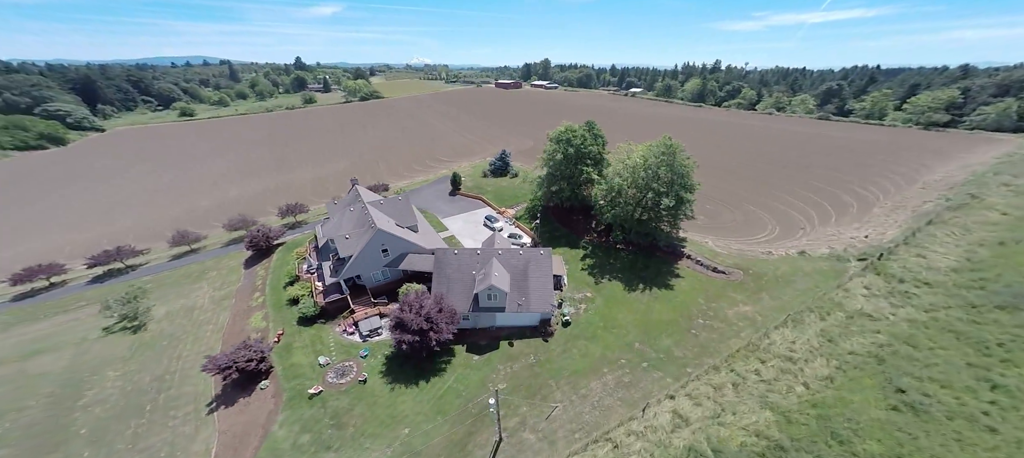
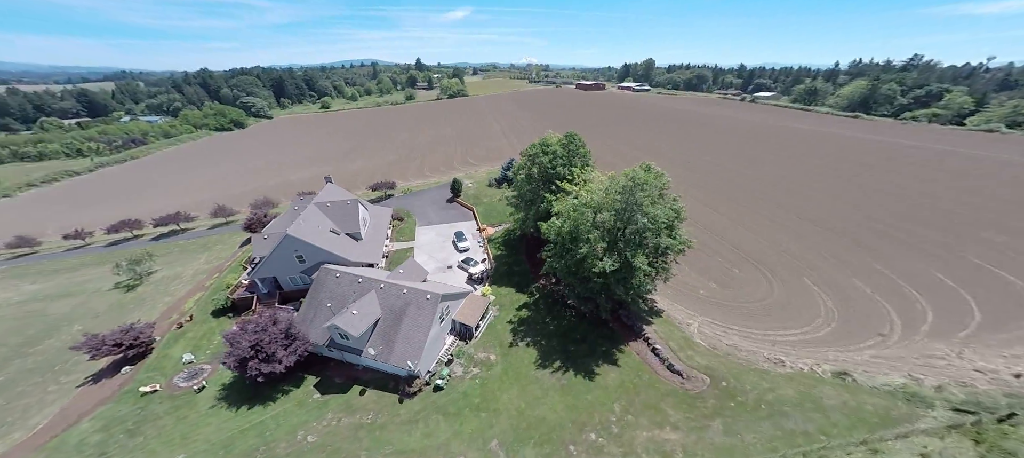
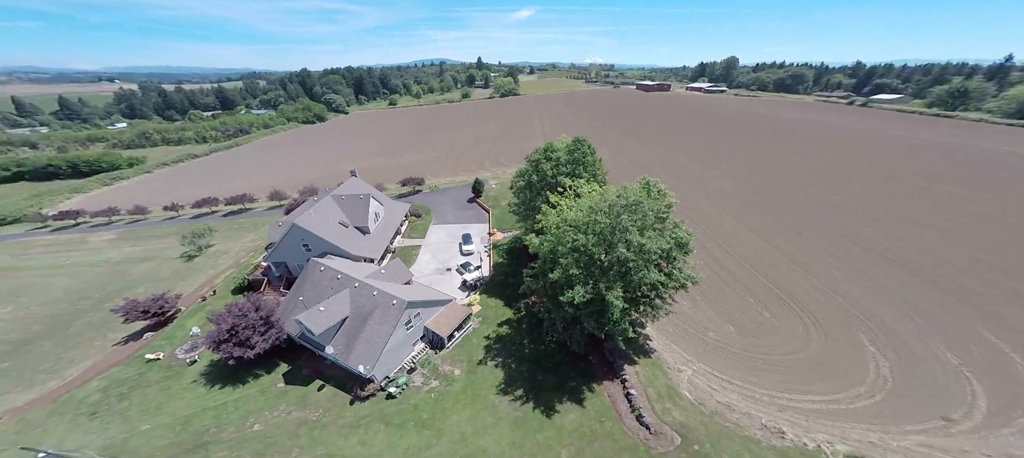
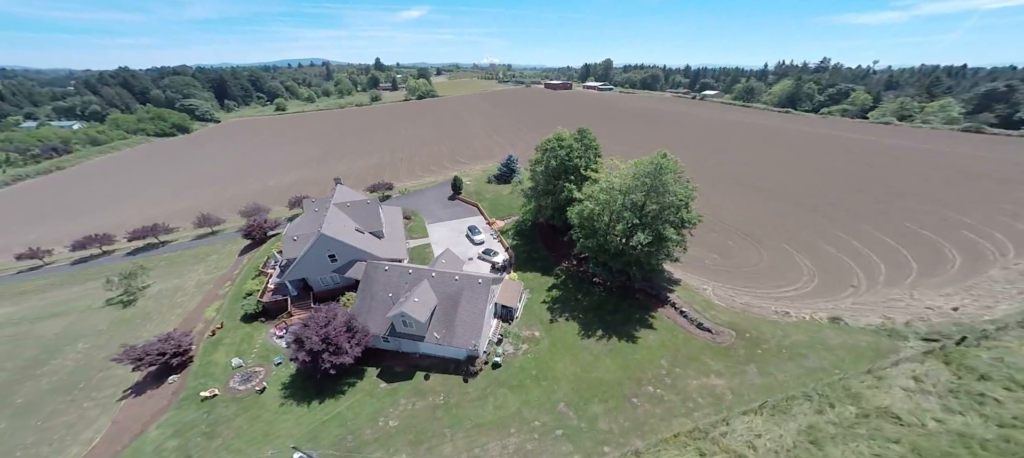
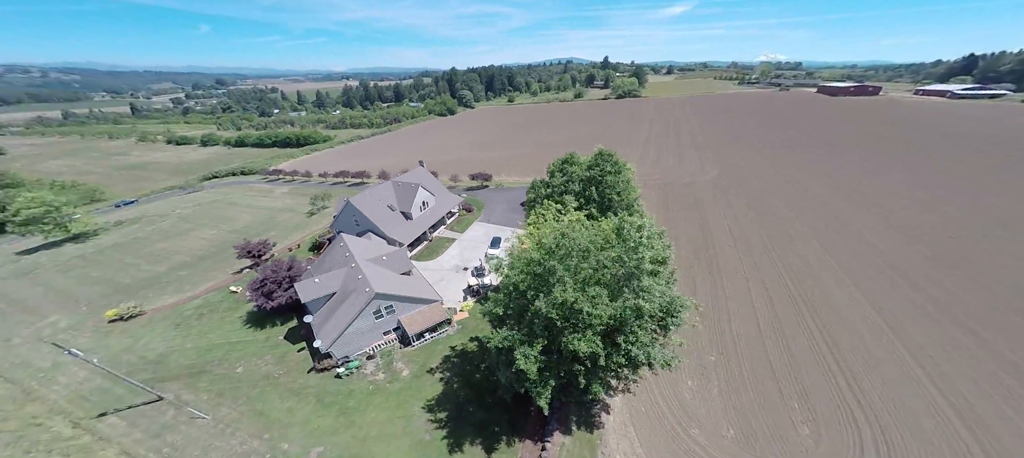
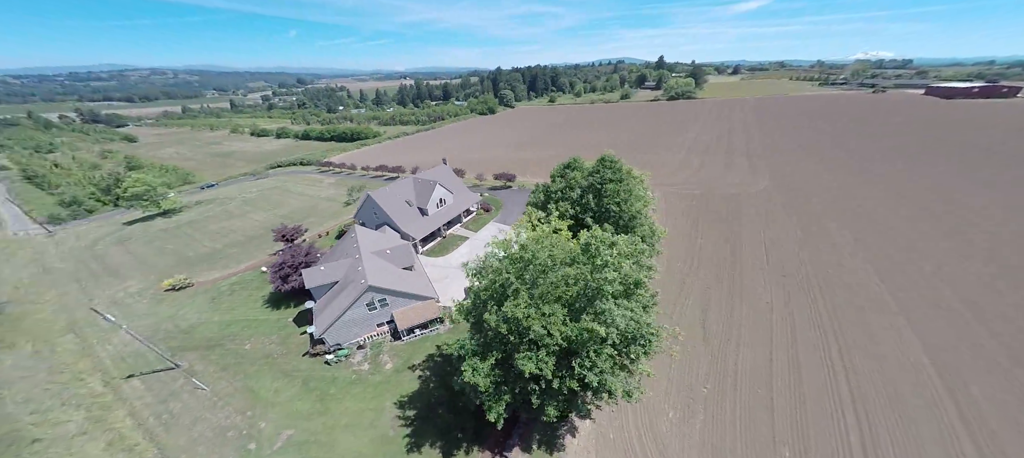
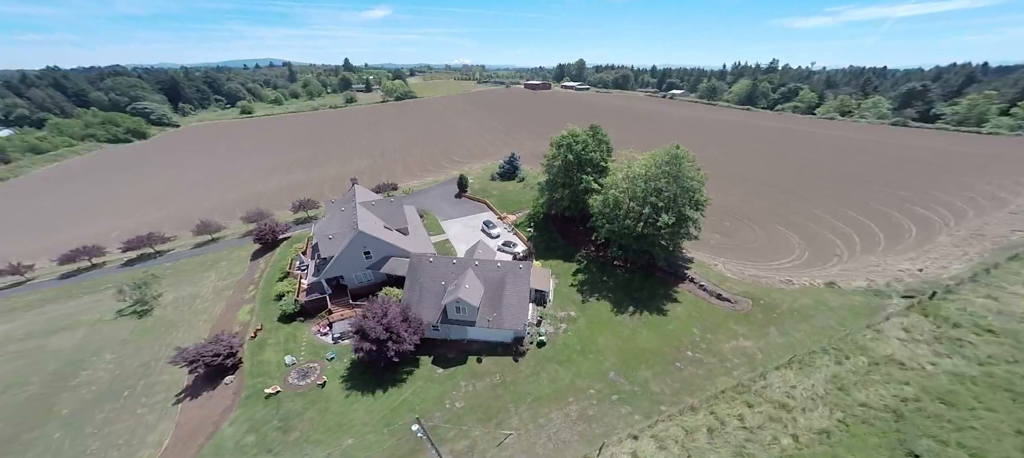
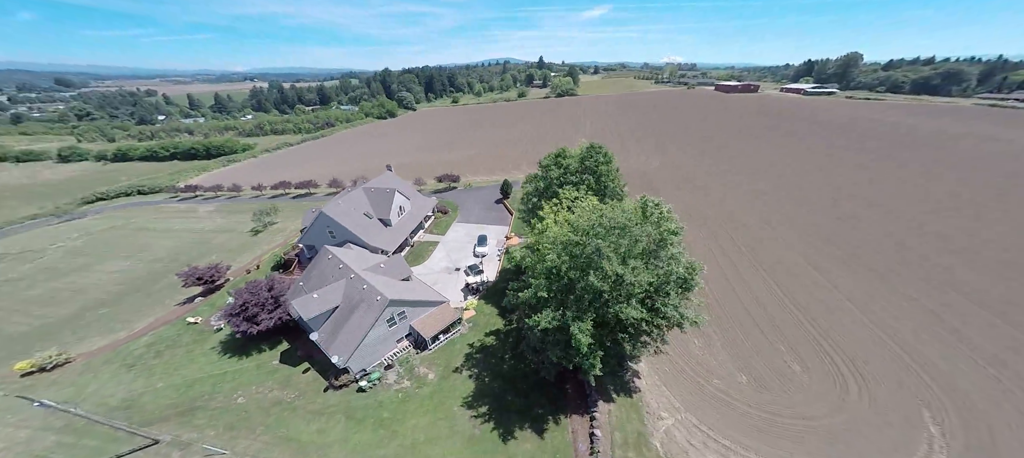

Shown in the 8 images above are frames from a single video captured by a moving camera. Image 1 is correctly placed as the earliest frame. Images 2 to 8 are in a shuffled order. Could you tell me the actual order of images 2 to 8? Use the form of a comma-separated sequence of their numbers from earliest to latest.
7, 4, 2, 3, 8, 5, 6
